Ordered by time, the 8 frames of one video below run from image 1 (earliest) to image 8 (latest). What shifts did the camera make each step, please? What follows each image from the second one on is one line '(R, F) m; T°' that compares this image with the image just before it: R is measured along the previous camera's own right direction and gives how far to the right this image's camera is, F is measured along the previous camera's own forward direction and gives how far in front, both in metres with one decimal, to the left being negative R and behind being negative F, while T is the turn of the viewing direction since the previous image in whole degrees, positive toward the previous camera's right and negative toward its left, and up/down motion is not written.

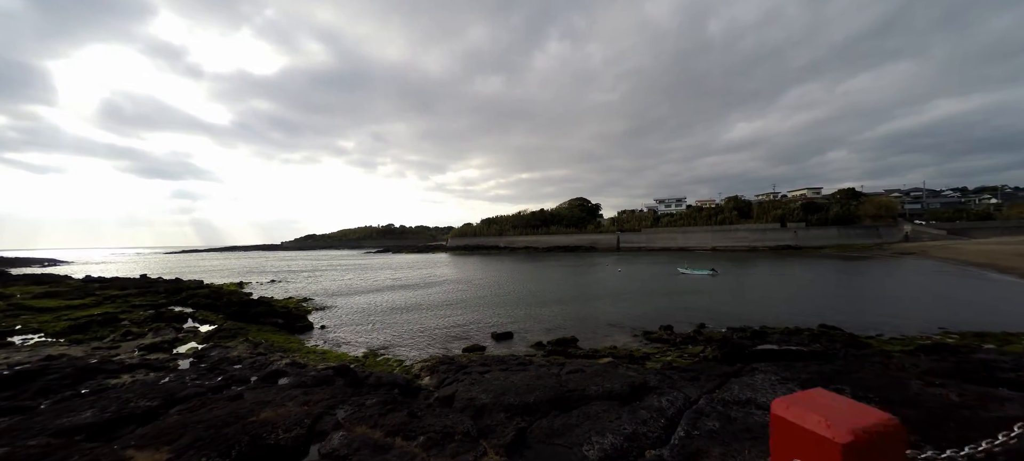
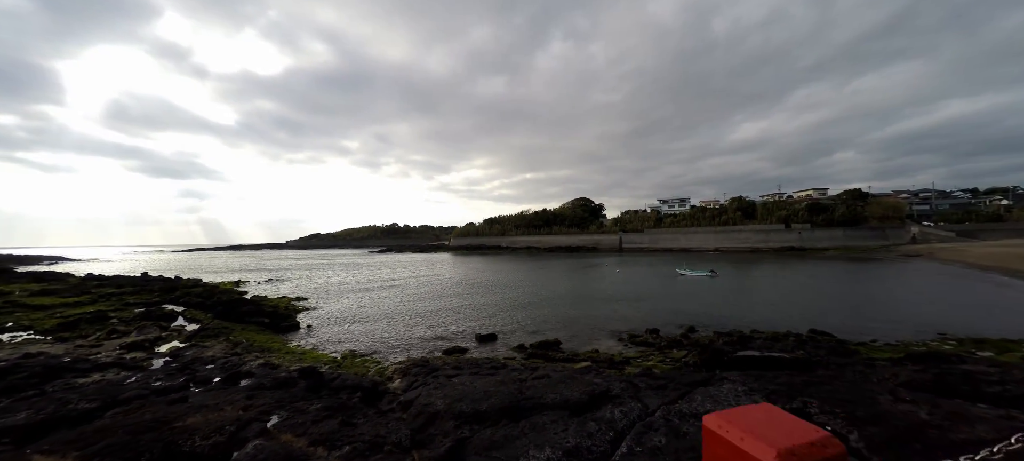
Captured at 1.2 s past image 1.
(+0.9, +0.3) m; -1°
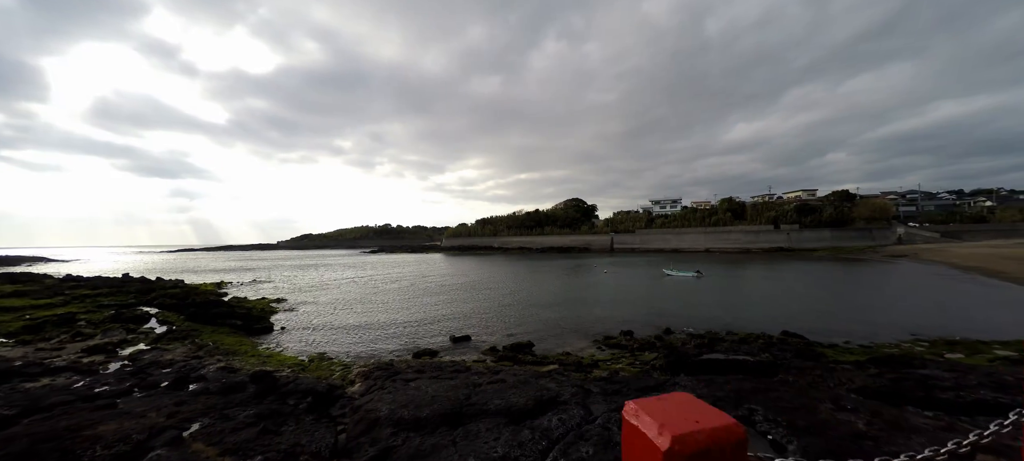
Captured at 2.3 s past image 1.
(+0.9, +0.2) m; +1°
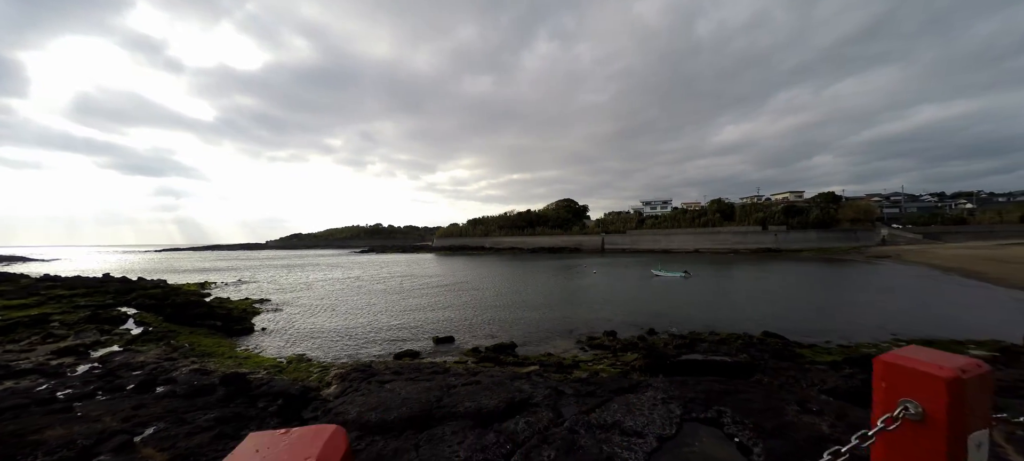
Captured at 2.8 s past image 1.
(+0.4, +0.1) m; +1°
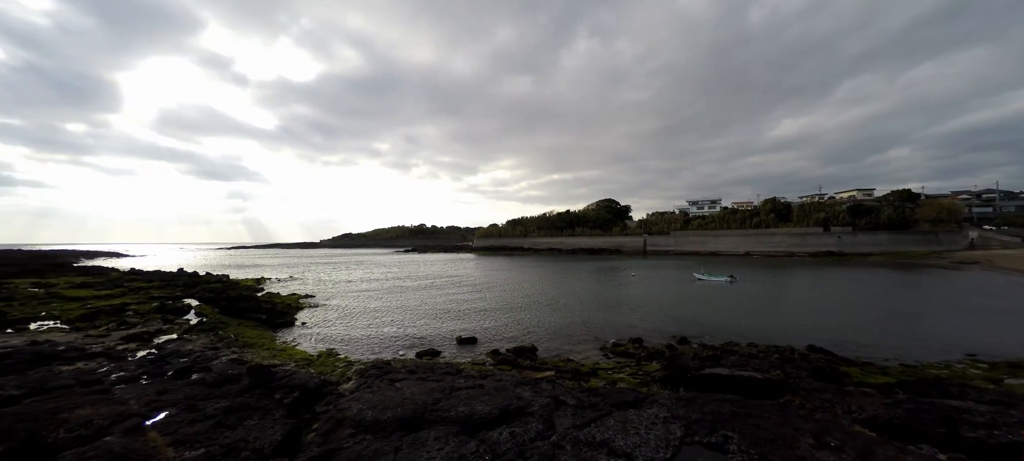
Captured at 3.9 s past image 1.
(+0.7, +0.2) m; -6°
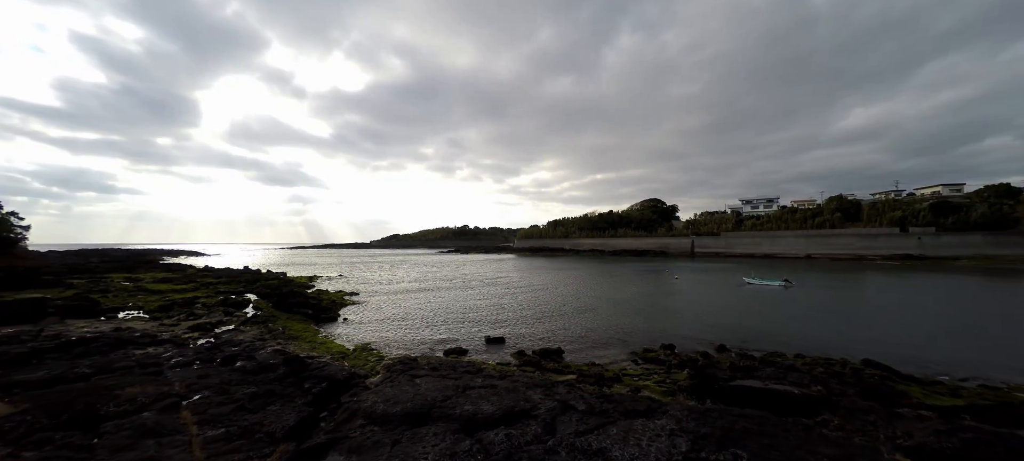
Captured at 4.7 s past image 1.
(+0.6, +0.1) m; -7°
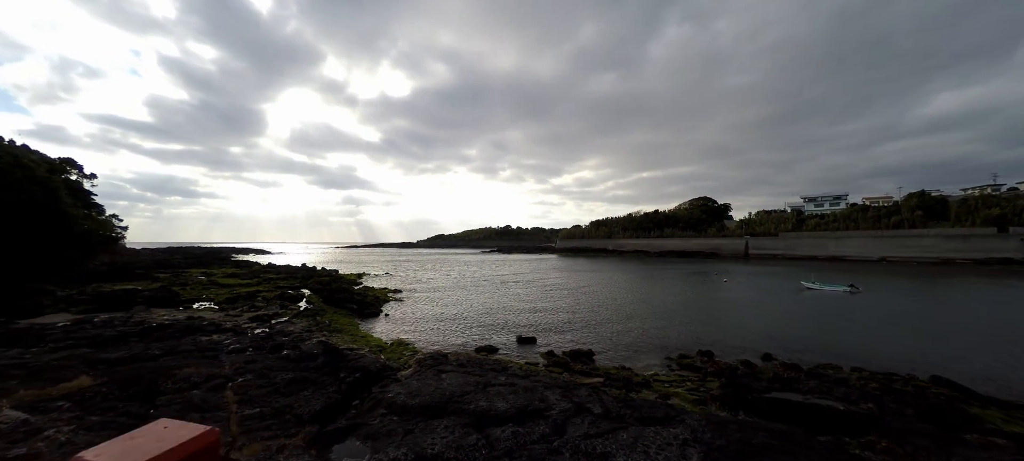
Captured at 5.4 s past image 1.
(+0.4, 0.0) m; -7°
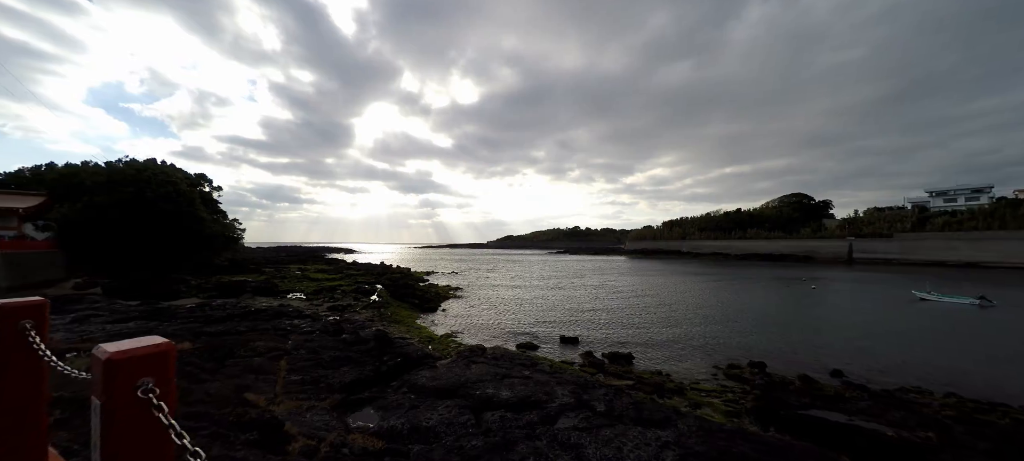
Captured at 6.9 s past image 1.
(+1.1, -0.2) m; -11°
